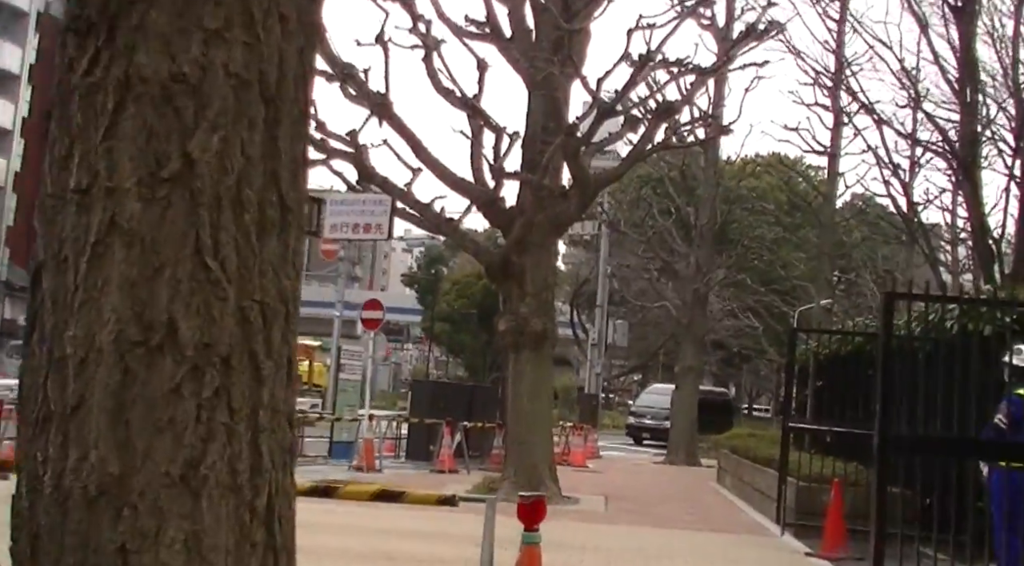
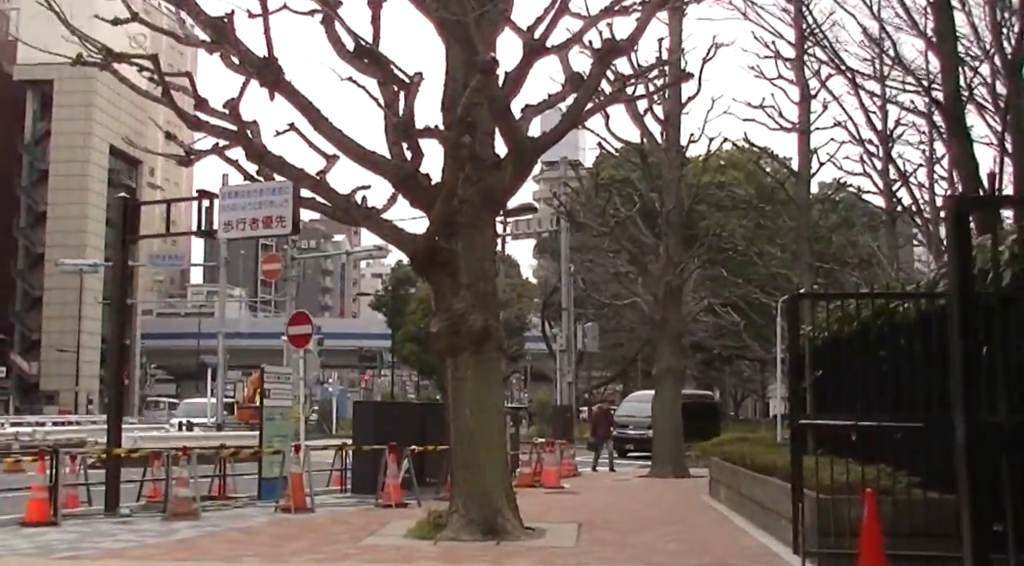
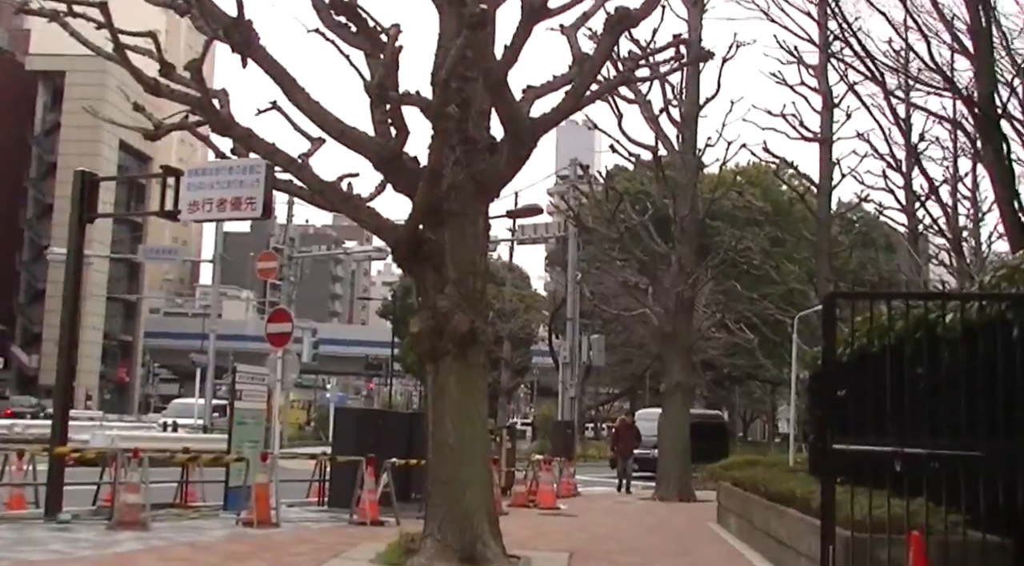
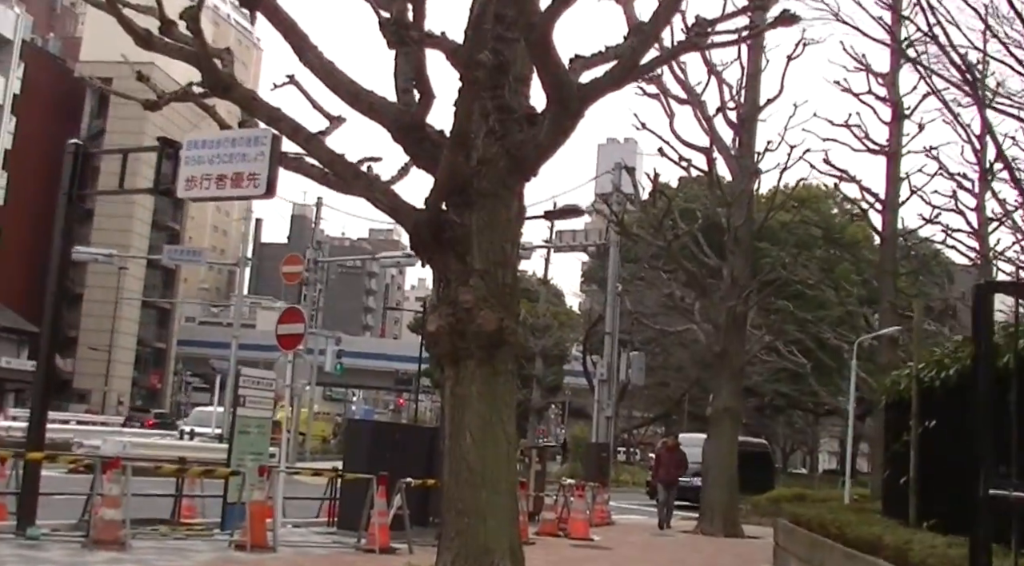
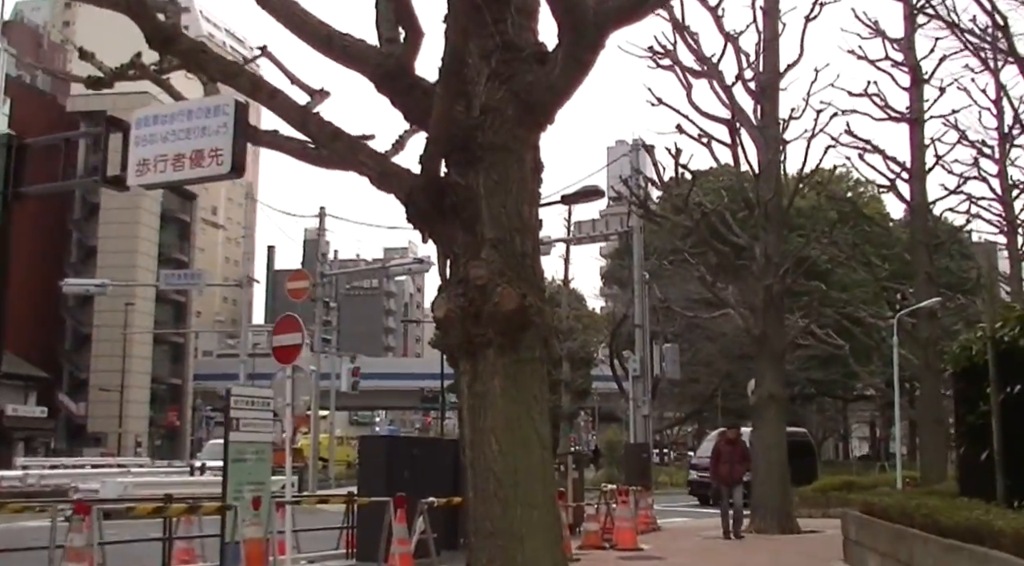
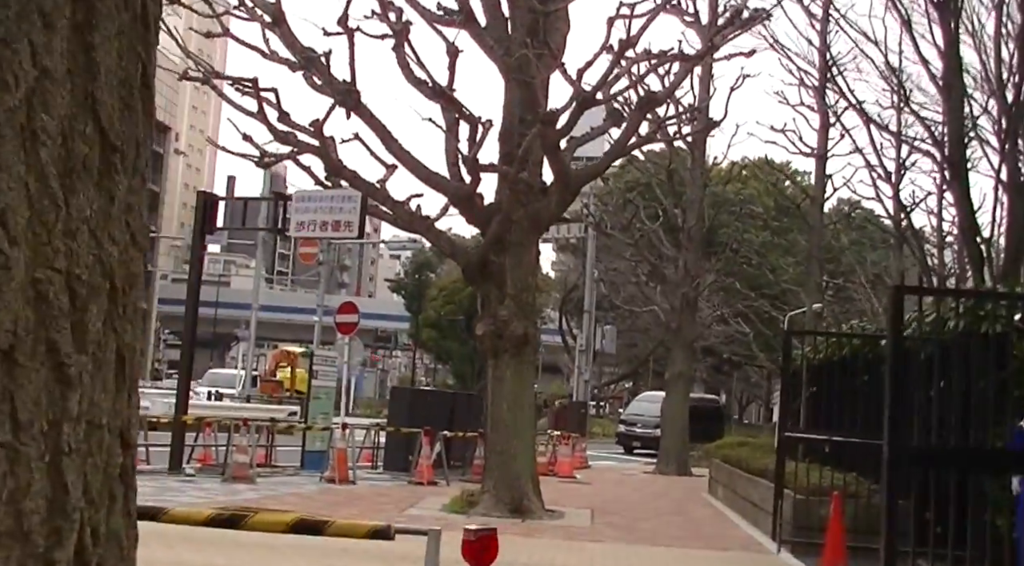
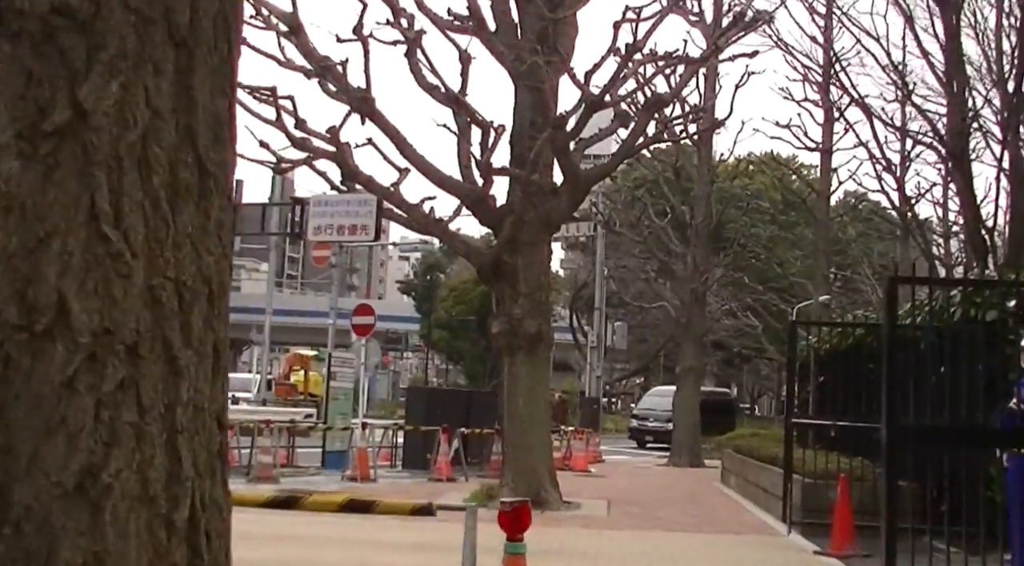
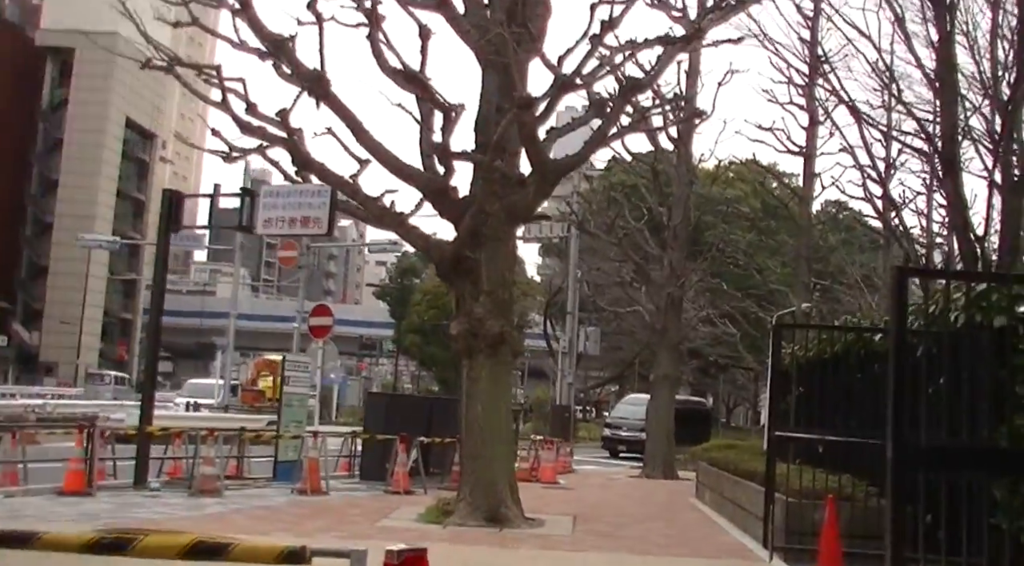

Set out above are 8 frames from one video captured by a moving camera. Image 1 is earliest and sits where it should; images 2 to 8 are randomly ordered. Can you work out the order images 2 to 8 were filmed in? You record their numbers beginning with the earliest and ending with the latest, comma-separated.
7, 6, 8, 2, 3, 4, 5
